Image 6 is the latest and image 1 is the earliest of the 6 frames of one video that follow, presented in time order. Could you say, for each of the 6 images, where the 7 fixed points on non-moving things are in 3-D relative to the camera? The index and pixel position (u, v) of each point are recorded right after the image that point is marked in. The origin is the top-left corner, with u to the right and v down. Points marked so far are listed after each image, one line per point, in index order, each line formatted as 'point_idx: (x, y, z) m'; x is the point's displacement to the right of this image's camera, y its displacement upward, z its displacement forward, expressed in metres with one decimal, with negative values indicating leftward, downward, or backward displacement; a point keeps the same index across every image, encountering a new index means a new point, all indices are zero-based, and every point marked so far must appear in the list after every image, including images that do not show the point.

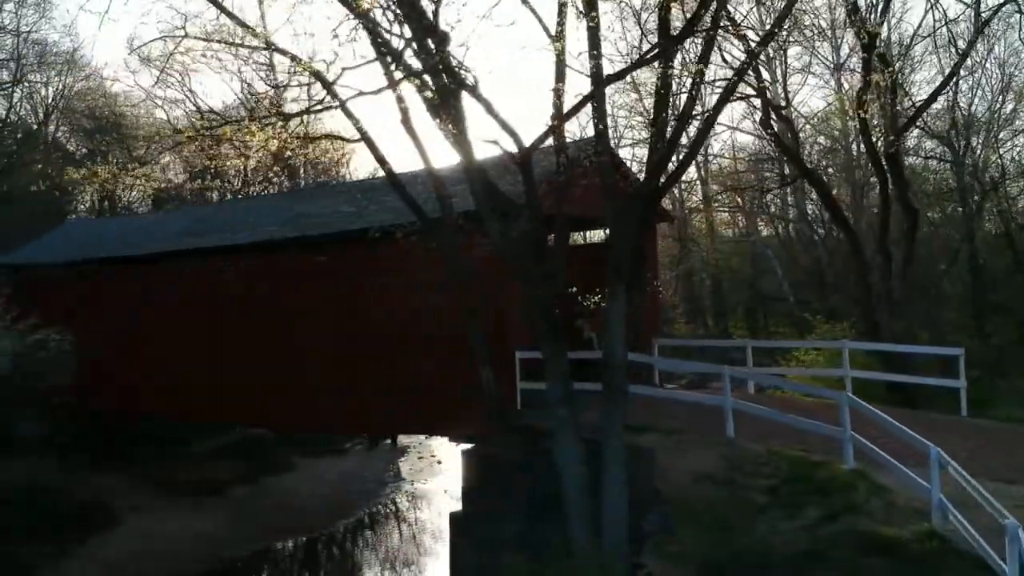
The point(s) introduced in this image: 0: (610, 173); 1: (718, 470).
0: (+0.9, +0.9, +7.4) m
1: (+1.9, -1.7, +8.1) m
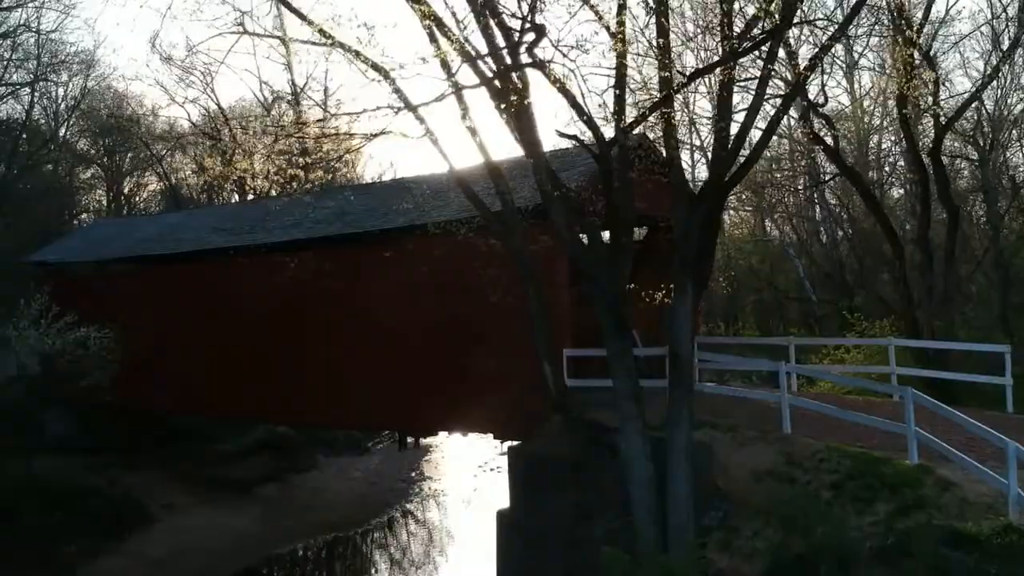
0: (+1.4, +0.9, +7.5) m
1: (+2.5, -1.6, +8.1) m
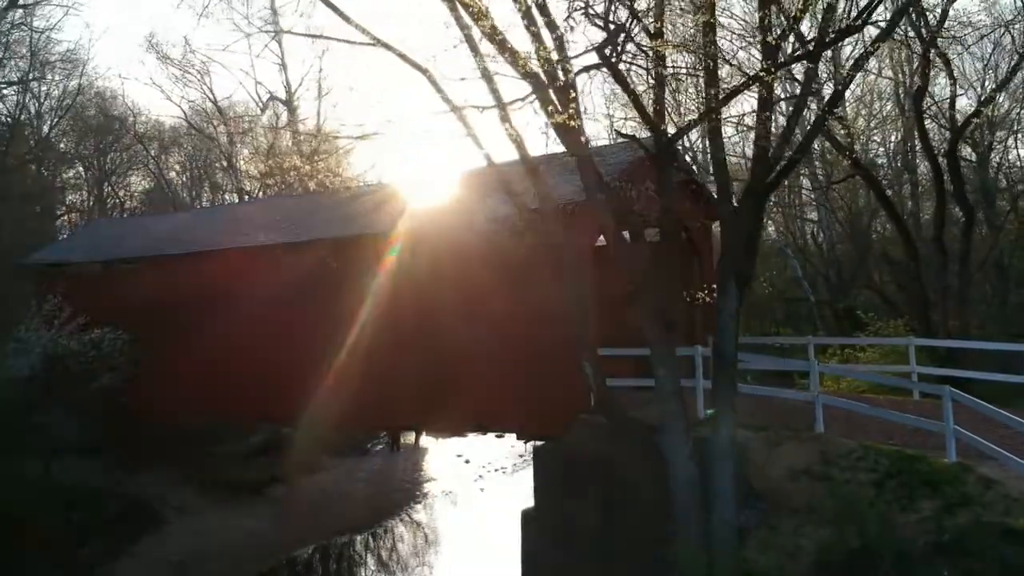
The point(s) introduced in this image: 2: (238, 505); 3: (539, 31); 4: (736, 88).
0: (+1.8, +0.9, +7.5) m
1: (+2.8, -1.6, +8.2) m
2: (-4.9, -3.9, +15.7) m
3: (+0.3, +2.2, +7.6) m
4: (+1.8, +1.8, +7.3) m
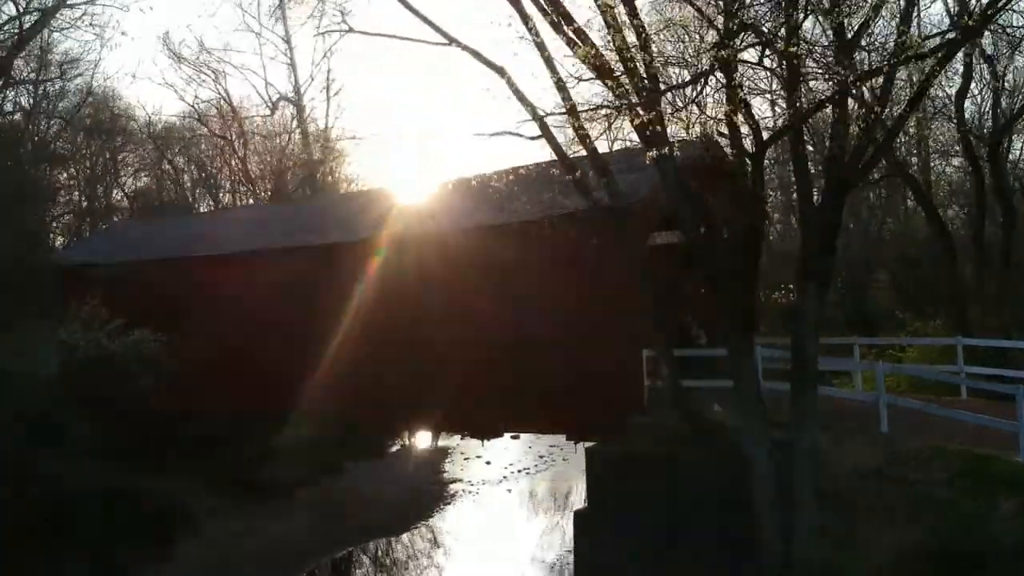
0: (+2.5, +0.9, +7.5) m
1: (+3.5, -1.6, +8.2) m
2: (-4.4, -3.9, +15.6) m
3: (+0.9, +2.2, +7.6) m
4: (+2.5, +1.8, +7.3) m
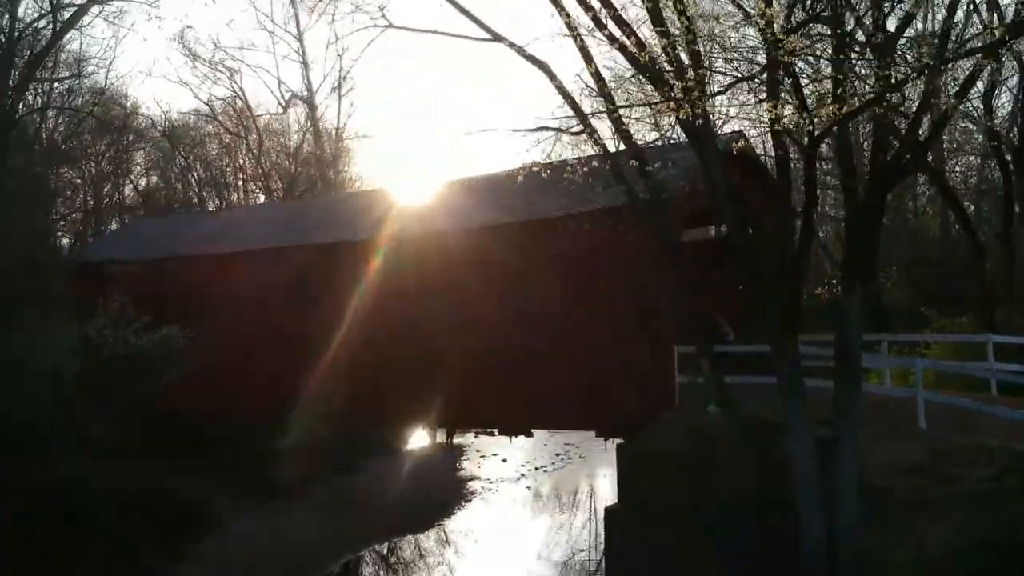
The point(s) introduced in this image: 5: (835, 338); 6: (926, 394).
0: (+2.8, +1.0, +7.5) m
1: (+3.9, -1.6, +8.2) m
2: (-4.0, -3.9, +15.6) m
3: (+1.3, +2.3, +7.6) m
4: (+2.8, +1.8, +7.3) m
5: (+2.7, -0.4, +7.4) m
6: (+4.1, -1.1, +8.7) m
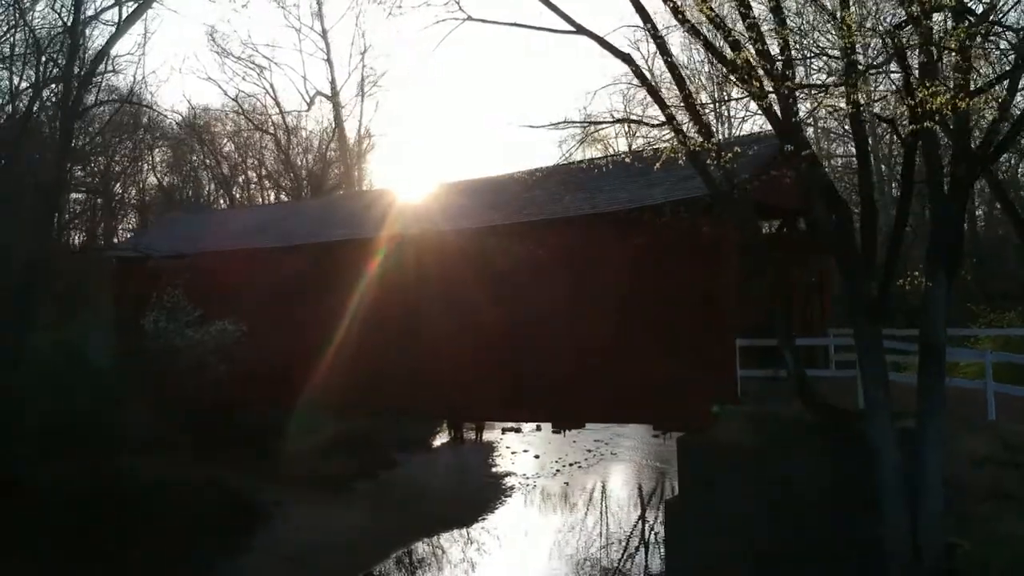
0: (+3.6, +1.1, +7.5) m
1: (+4.6, -1.5, +8.2) m
2: (-3.3, -3.8, +15.7) m
3: (+2.0, +2.3, +7.6) m
4: (+3.6, +1.9, +7.3) m
5: (+3.5, -0.4, +7.5) m
6: (+4.9, -1.0, +8.7) m
